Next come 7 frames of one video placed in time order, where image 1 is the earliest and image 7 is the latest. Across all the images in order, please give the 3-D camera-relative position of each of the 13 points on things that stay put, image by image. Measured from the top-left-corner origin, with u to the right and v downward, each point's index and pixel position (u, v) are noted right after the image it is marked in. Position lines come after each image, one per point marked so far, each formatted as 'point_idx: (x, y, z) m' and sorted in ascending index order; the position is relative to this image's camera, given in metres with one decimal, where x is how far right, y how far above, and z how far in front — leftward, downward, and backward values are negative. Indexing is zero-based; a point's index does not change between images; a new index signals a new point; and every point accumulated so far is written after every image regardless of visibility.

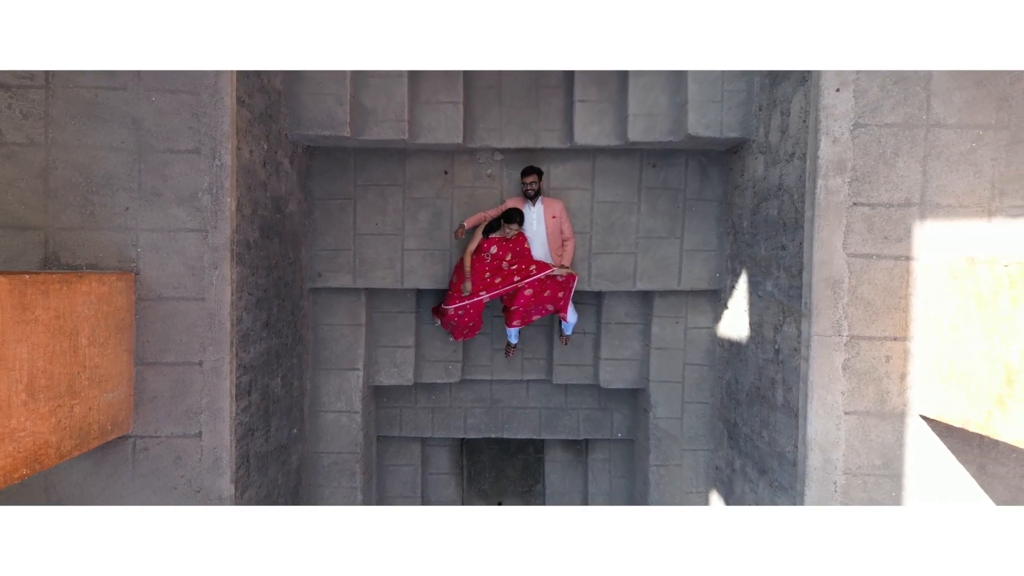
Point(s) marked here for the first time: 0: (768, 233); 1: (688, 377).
0: (+1.5, +0.3, +2.7) m
1: (+1.3, -0.6, +3.4) m
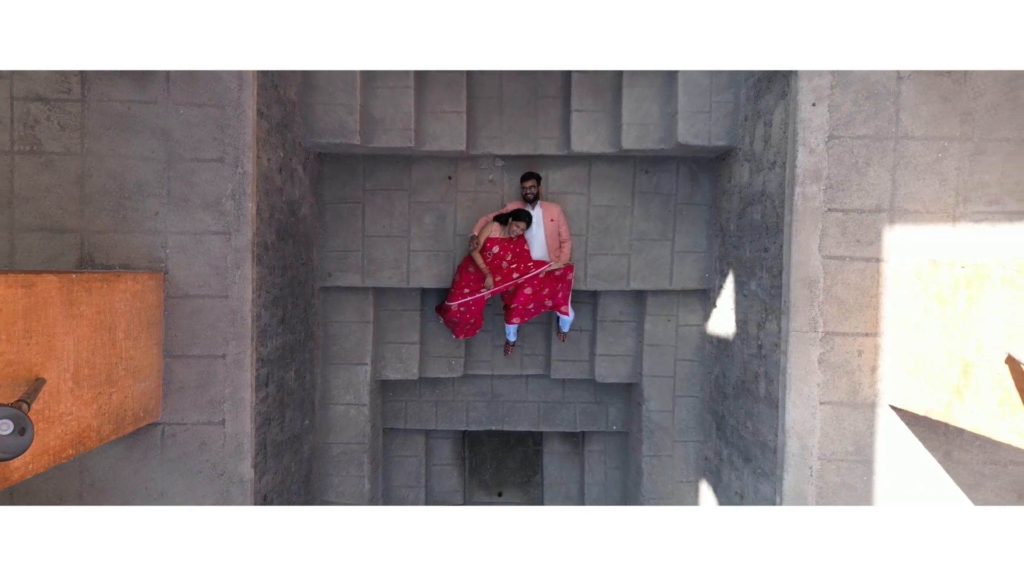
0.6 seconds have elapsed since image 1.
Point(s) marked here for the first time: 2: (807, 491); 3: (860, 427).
0: (+1.5, +0.3, +2.9) m
1: (+1.3, -0.6, +3.6) m
2: (+1.6, -1.1, +2.5) m
3: (+1.8, -0.7, +2.5) m
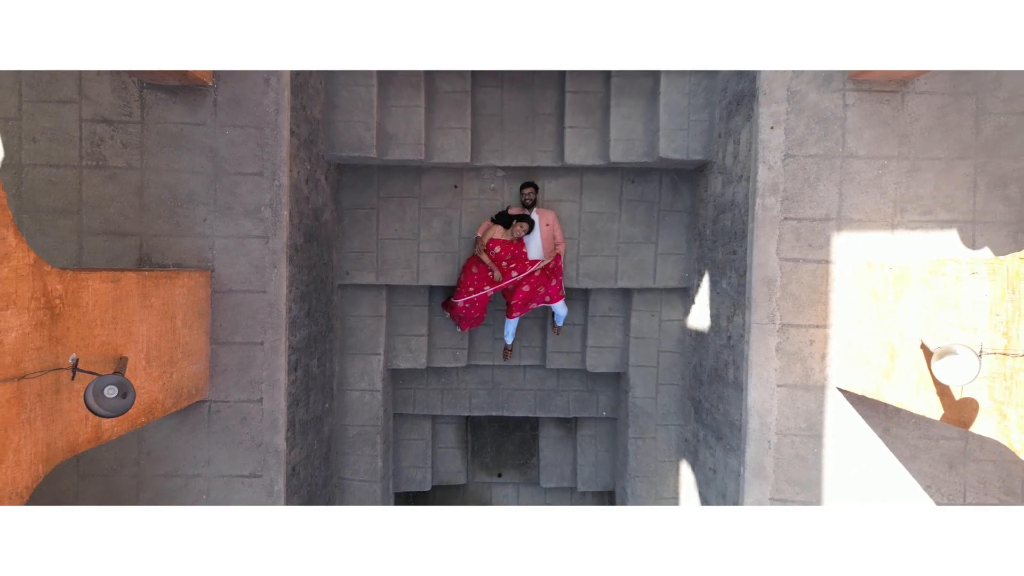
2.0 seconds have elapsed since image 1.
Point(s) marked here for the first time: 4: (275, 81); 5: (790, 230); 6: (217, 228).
0: (+1.5, +0.3, +3.3) m
1: (+1.3, -0.6, +4.0) m
2: (+1.5, -1.1, +2.9) m
3: (+1.8, -0.7, +2.9) m
4: (-1.4, +1.2, +2.8) m
5: (+1.7, +0.4, +2.9) m
6: (-1.8, +0.4, +2.8) m
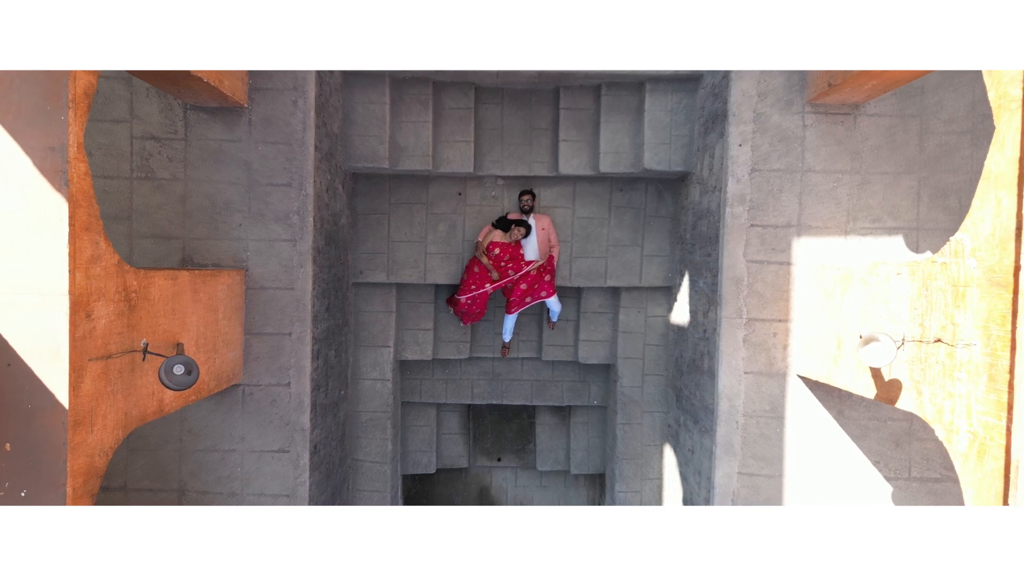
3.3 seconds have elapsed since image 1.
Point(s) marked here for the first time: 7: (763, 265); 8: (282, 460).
0: (+1.5, +0.3, +3.7) m
1: (+1.2, -0.6, +4.4) m
2: (+1.5, -1.0, +3.3) m
3: (+1.8, -0.7, +3.3) m
4: (-1.4, +1.2, +3.2) m
5: (+1.7, +0.4, +3.2) m
6: (-1.8, +0.4, +3.2) m
7: (+1.7, +0.2, +3.3) m
8: (-1.6, -1.2, +3.3) m
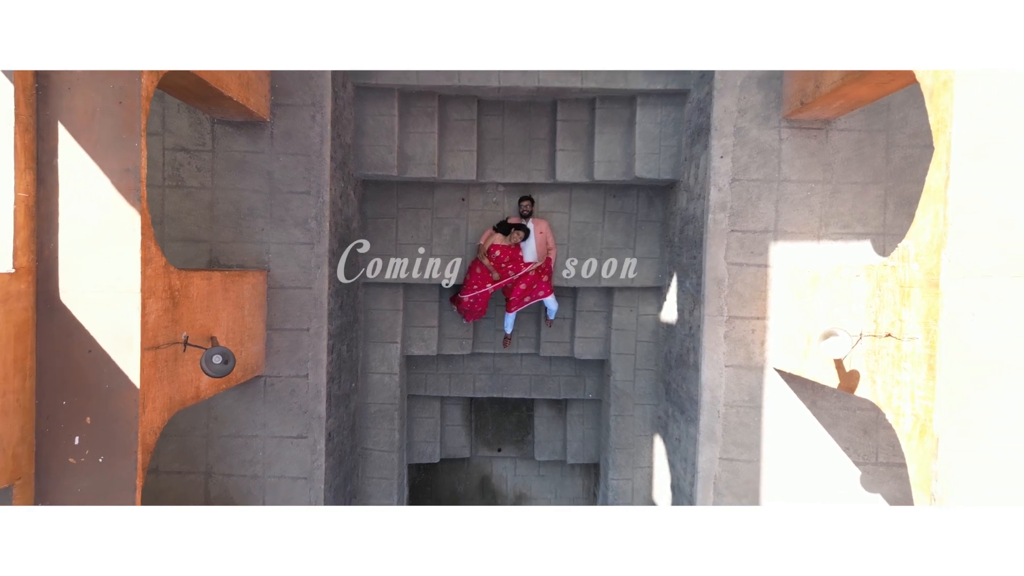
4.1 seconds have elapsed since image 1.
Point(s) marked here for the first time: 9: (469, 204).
0: (+1.5, +0.3, +4.0) m
1: (+1.2, -0.6, +4.7) m
2: (+1.5, -1.0, +3.6) m
3: (+1.8, -0.7, +3.6) m
4: (-1.4, +1.2, +3.5) m
5: (+1.7, +0.4, +3.5) m
6: (-1.8, +0.4, +3.5) m
7: (+1.7, +0.2, +3.5) m
8: (-1.6, -1.2, +3.6) m
9: (-0.4, +0.8, +4.6) m
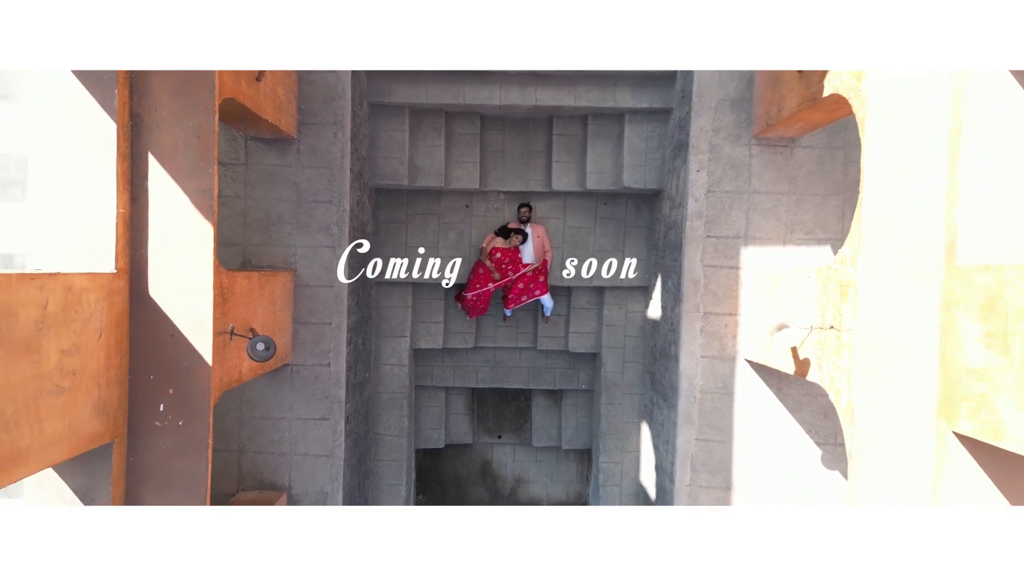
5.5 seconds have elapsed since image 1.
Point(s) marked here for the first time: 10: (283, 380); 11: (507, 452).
0: (+1.5, +0.3, +4.4) m
1: (+1.2, -0.6, +5.1) m
2: (+1.5, -1.0, +4.0) m
3: (+1.8, -0.7, +4.0) m
4: (-1.4, +1.3, +3.9) m
5: (+1.7, +0.4, +4.0) m
6: (-1.8, +0.4, +4.0) m
7: (+1.7, +0.2, +4.0) m
8: (-1.6, -1.2, +4.0) m
9: (-0.4, +0.8, +5.1) m
10: (-1.9, -0.8, +4.0) m
11: (-0.1, -2.0, +5.8) m
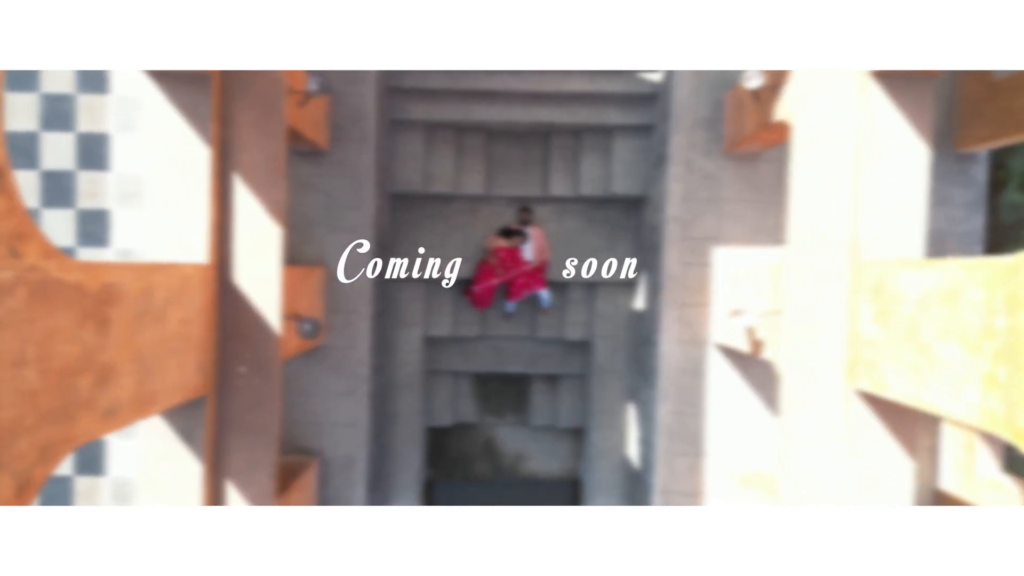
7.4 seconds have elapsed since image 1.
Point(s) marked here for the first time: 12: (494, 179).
0: (+1.5, +0.4, +5.1) m
1: (+1.2, -0.5, +5.7) m
2: (+1.5, -1.0, +4.7) m
3: (+1.8, -0.6, +4.6) m
4: (-1.4, +1.3, +4.6) m
5: (+1.7, +0.4, +4.6) m
6: (-1.7, +0.5, +4.6) m
7: (+1.7, +0.2, +4.6) m
8: (-1.6, -1.1, +4.6) m
9: (-0.4, +0.9, +5.7) m
10: (-1.9, -0.7, +4.6) m
11: (-0.1, -1.9, +6.5) m
12: (-0.3, +1.3, +5.6) m
